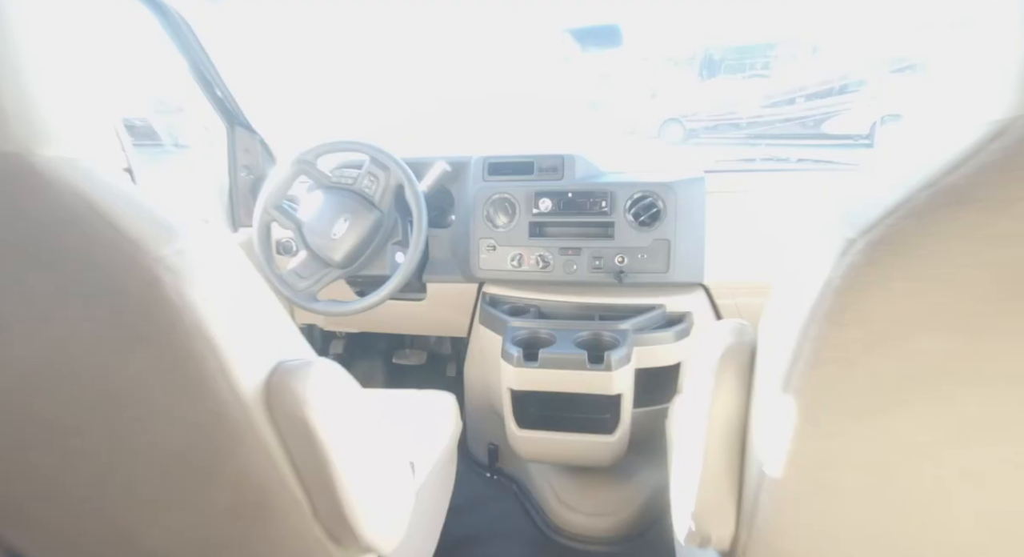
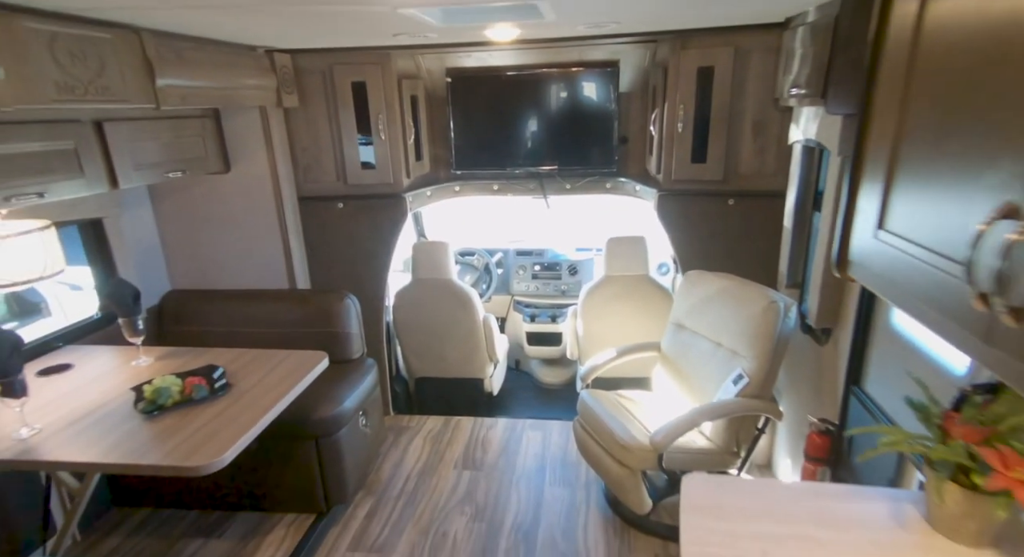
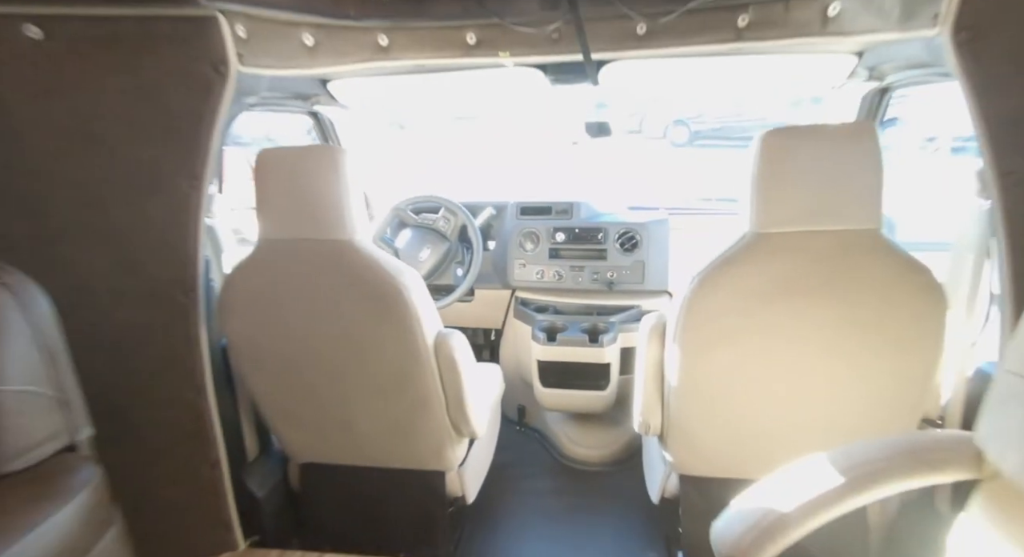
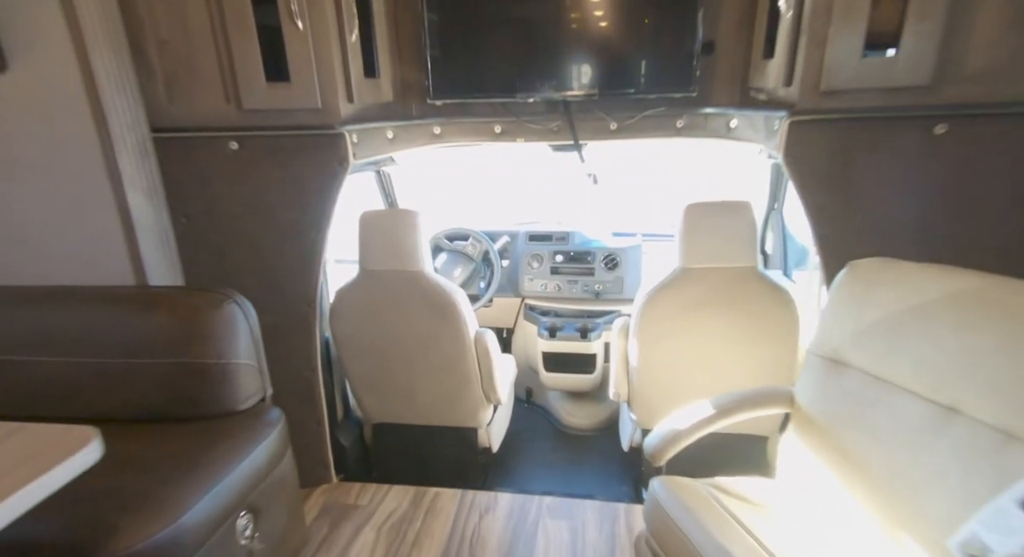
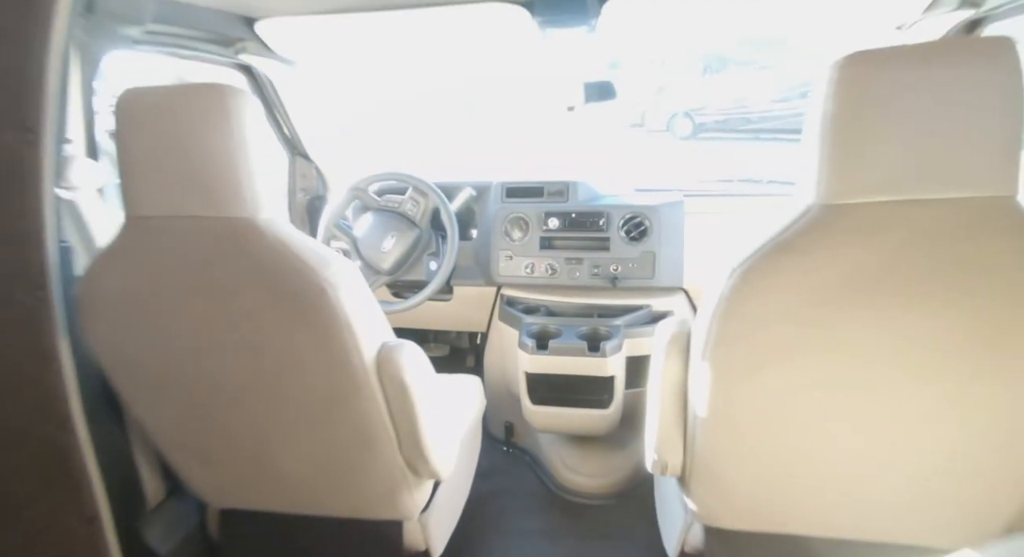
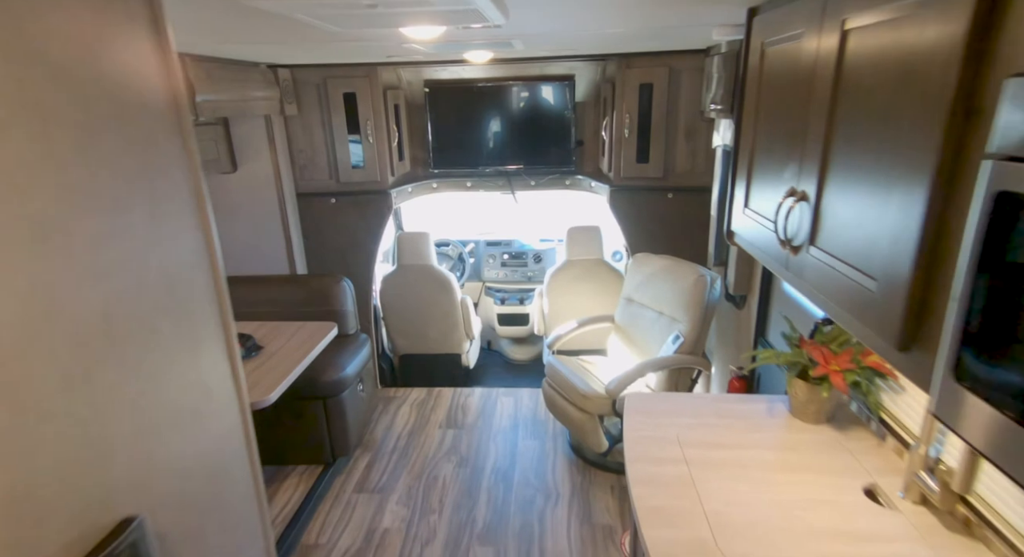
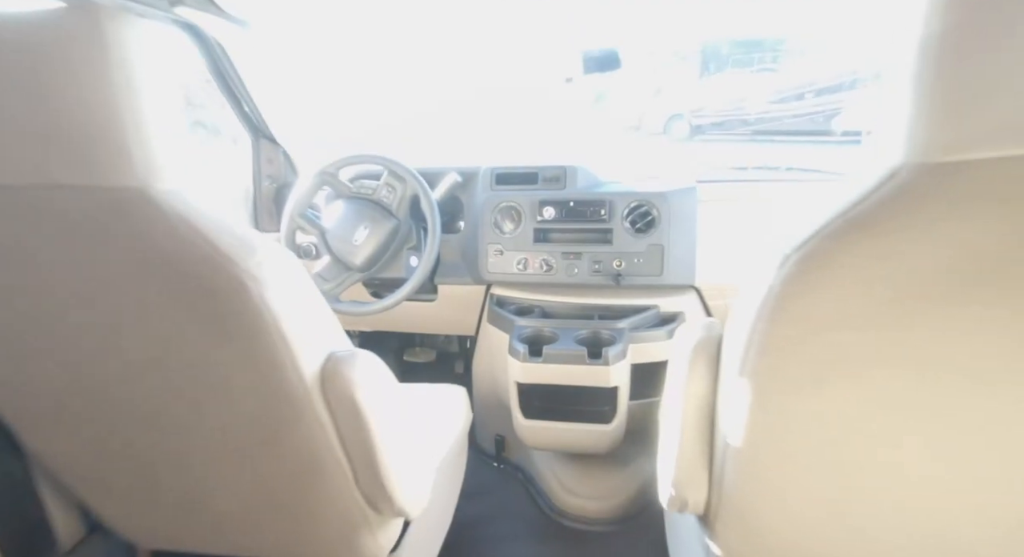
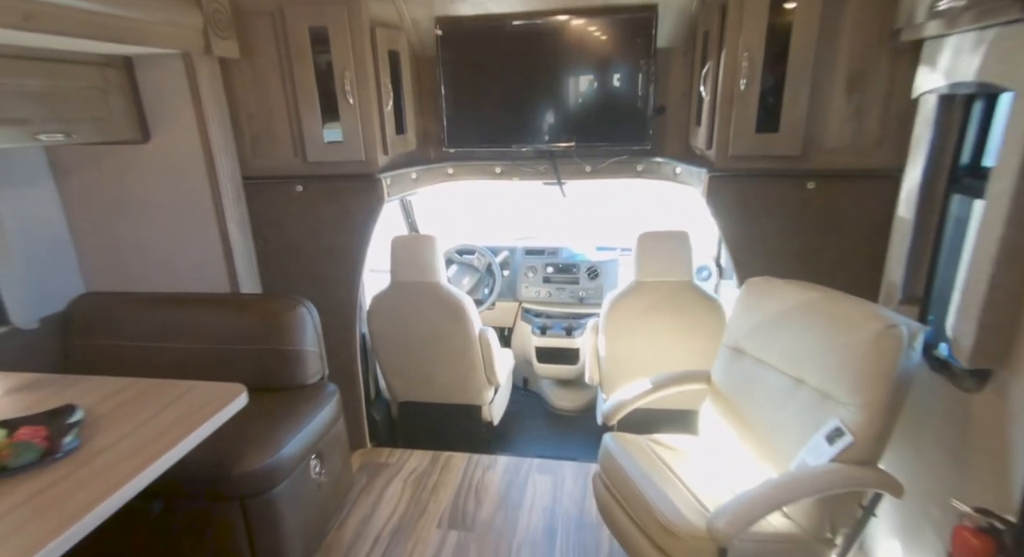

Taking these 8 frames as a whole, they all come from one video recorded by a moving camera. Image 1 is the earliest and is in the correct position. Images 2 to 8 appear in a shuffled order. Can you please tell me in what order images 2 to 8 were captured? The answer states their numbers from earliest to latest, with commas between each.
7, 5, 3, 4, 8, 2, 6
